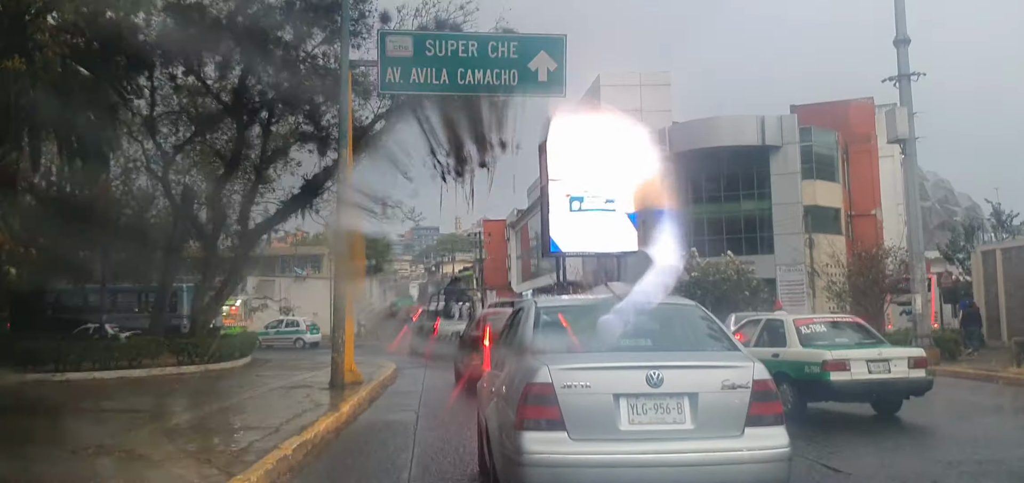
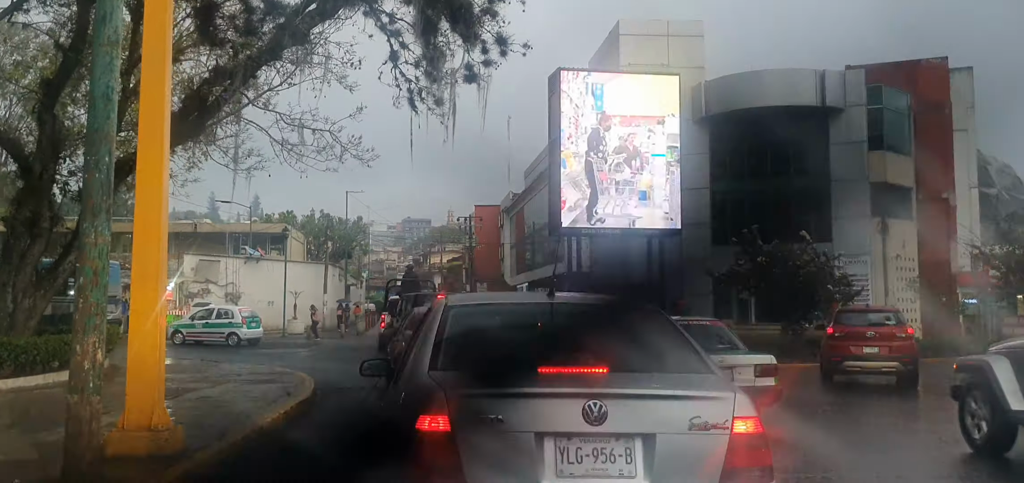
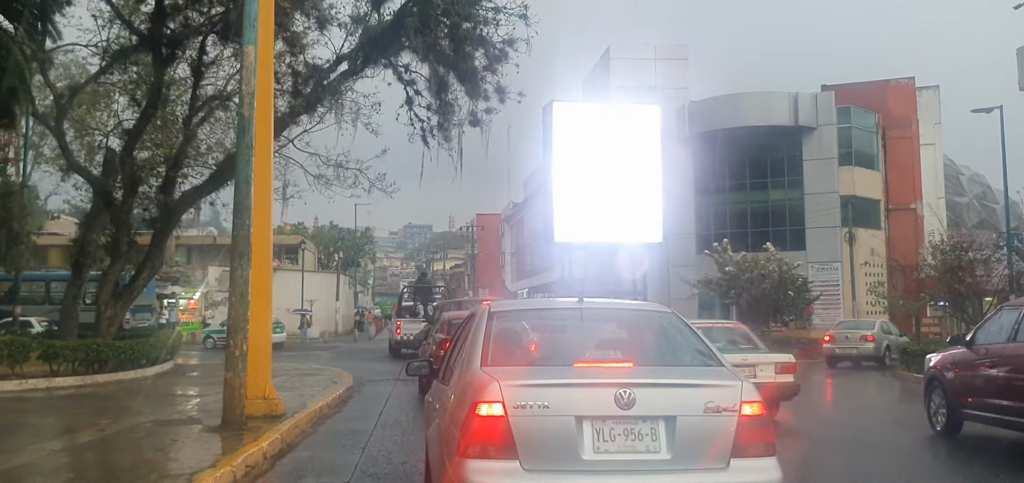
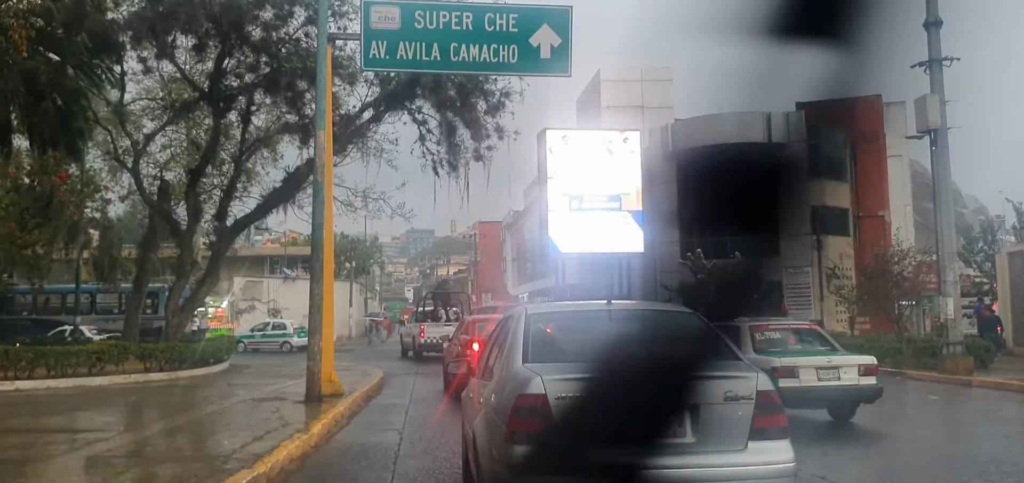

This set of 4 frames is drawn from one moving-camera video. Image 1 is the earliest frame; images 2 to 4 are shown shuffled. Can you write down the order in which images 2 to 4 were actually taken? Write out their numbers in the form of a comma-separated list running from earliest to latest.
4, 3, 2
